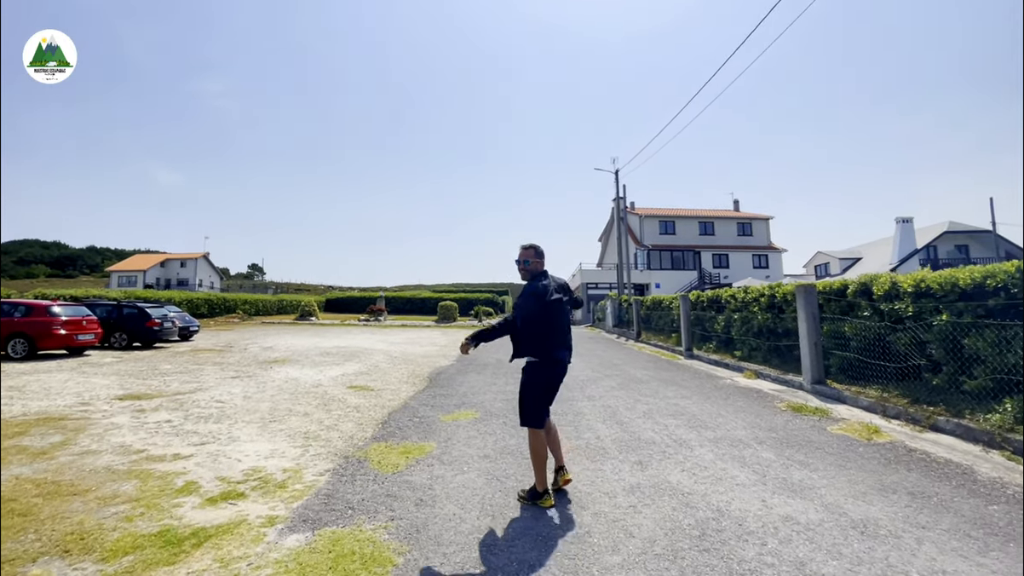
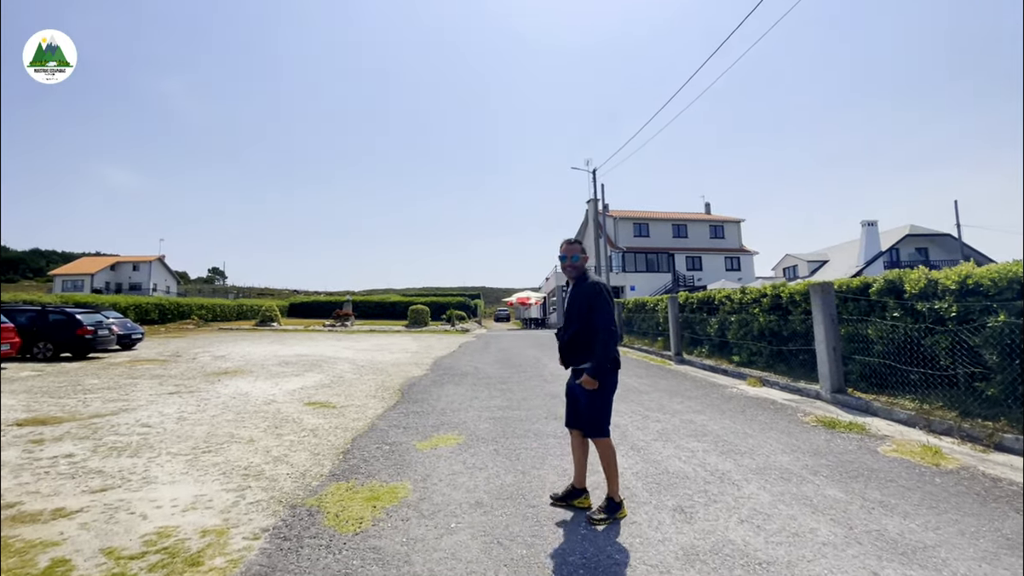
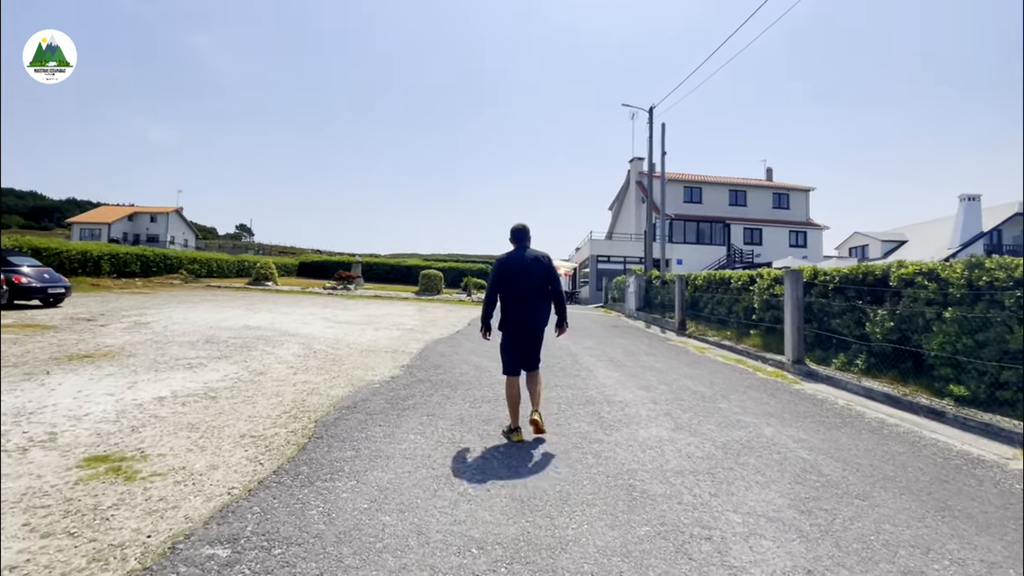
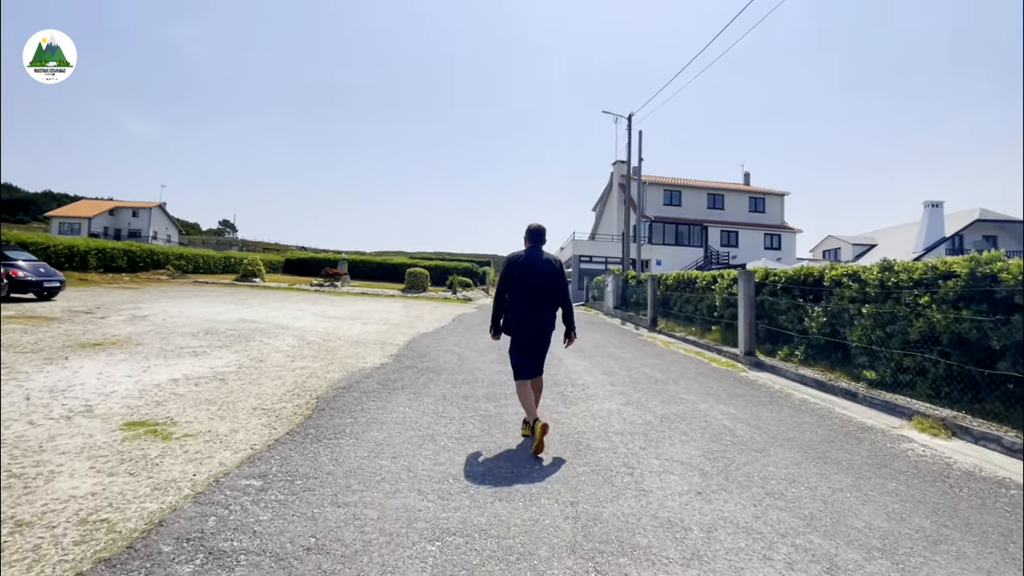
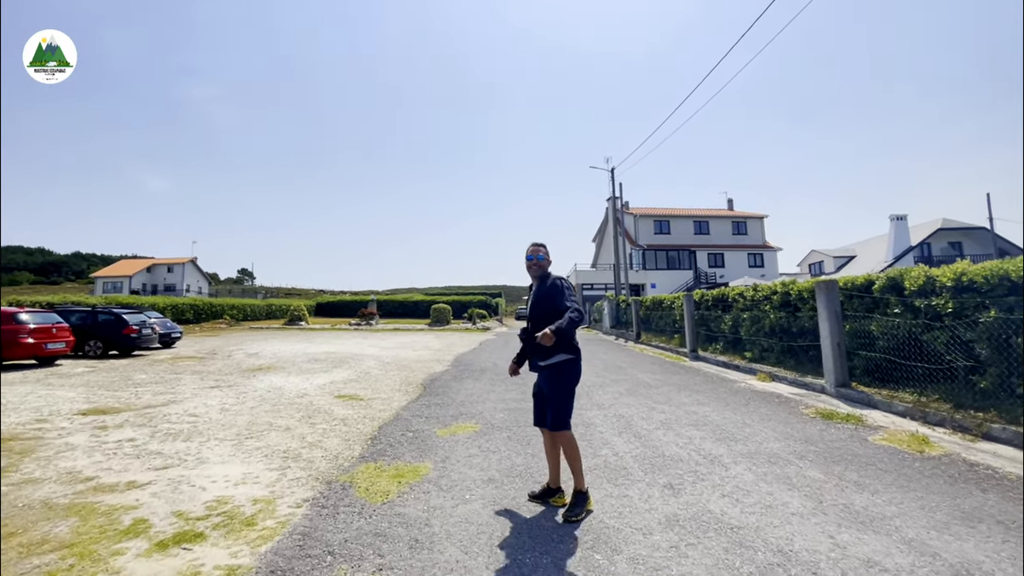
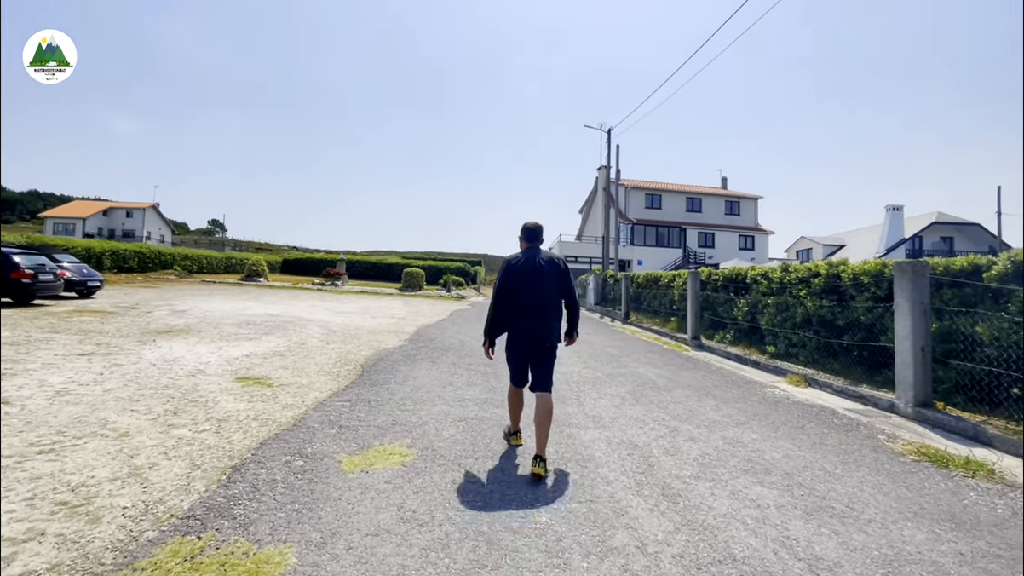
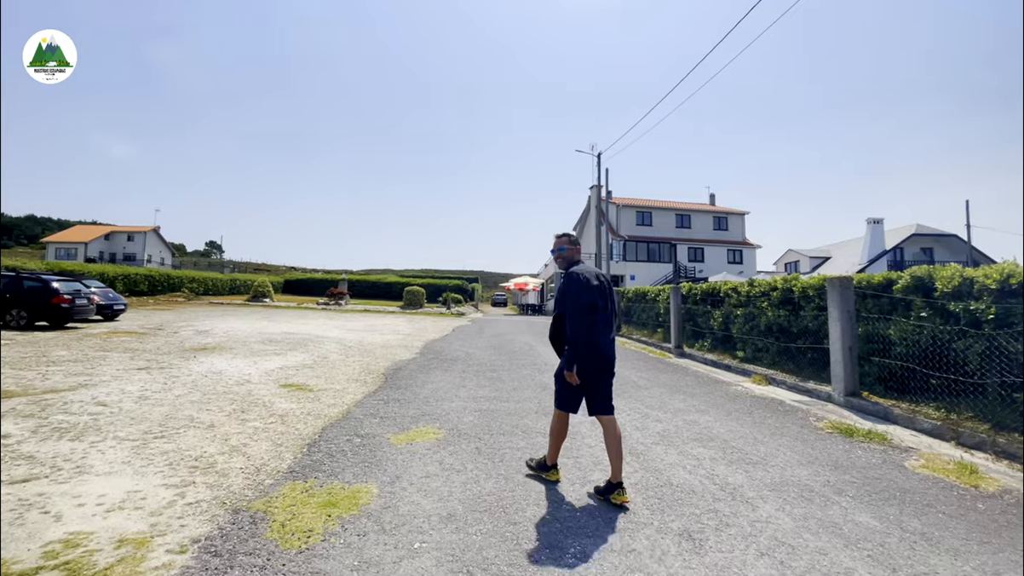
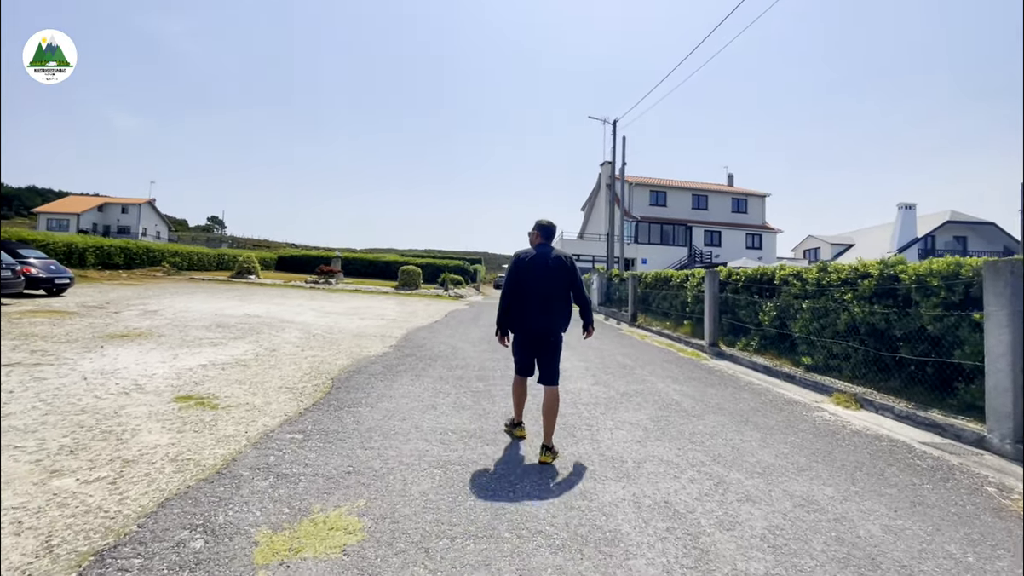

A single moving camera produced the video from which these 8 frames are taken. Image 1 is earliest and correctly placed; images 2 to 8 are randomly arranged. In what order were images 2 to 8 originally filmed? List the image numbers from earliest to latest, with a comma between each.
5, 2, 7, 6, 8, 4, 3
